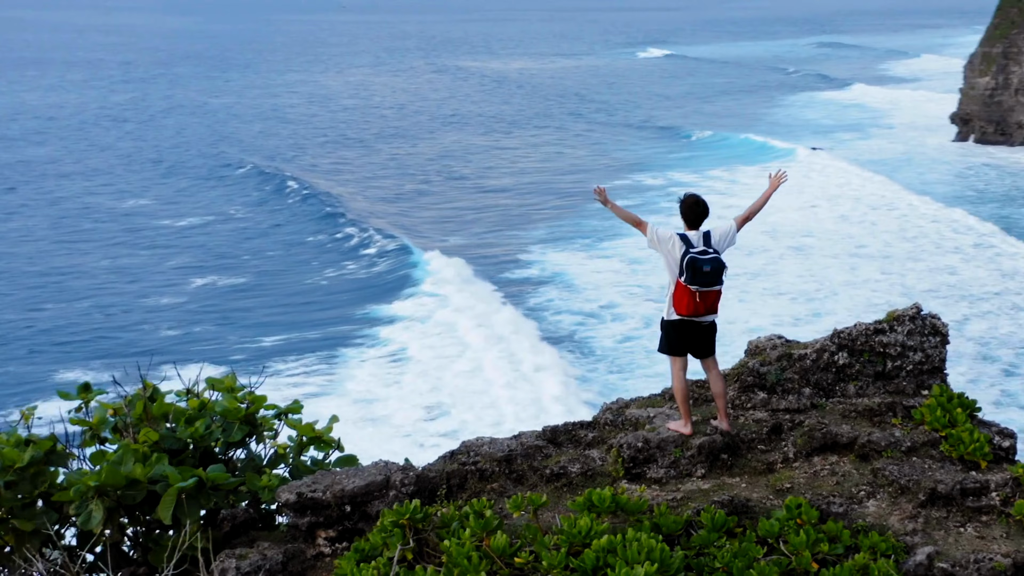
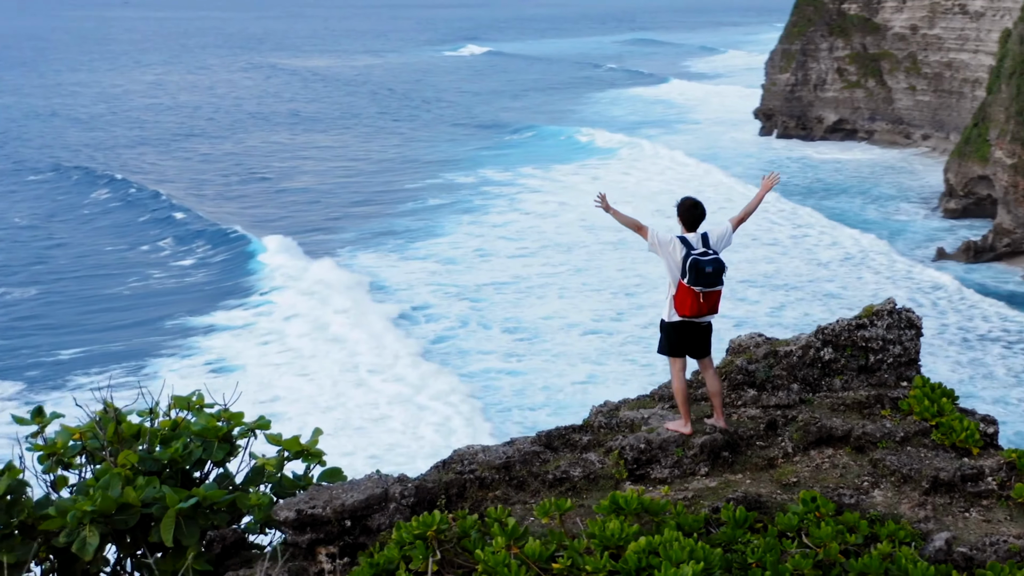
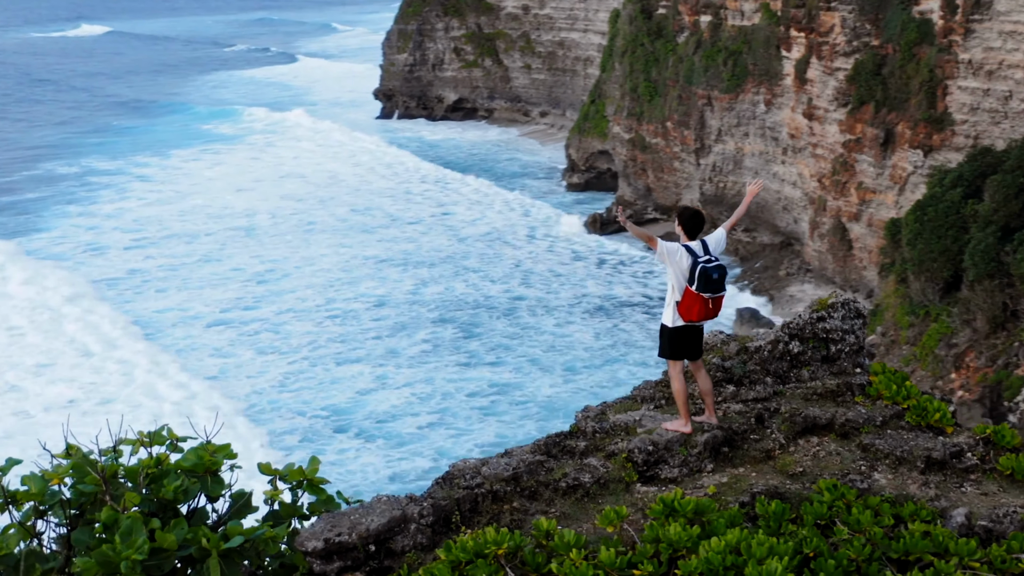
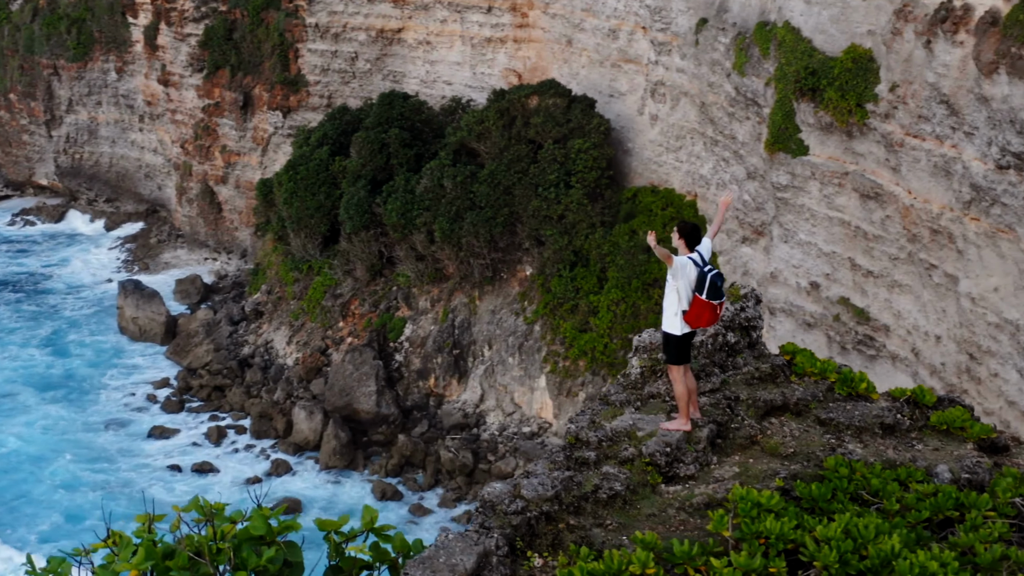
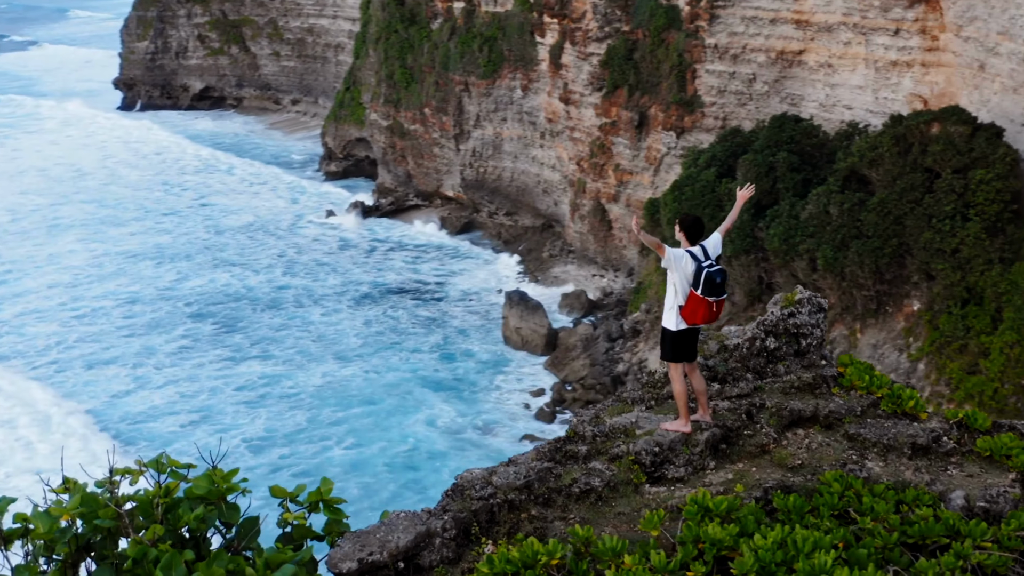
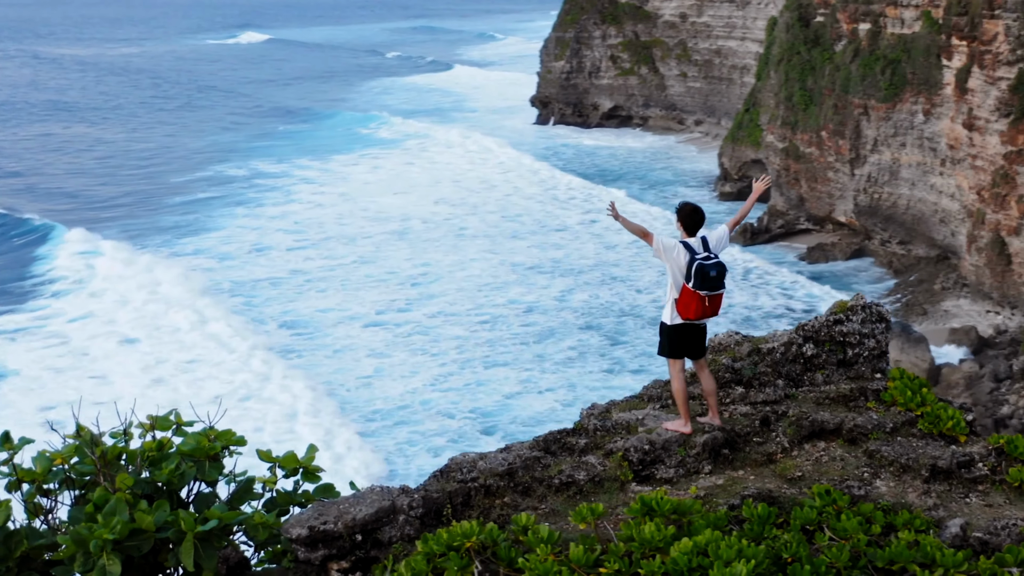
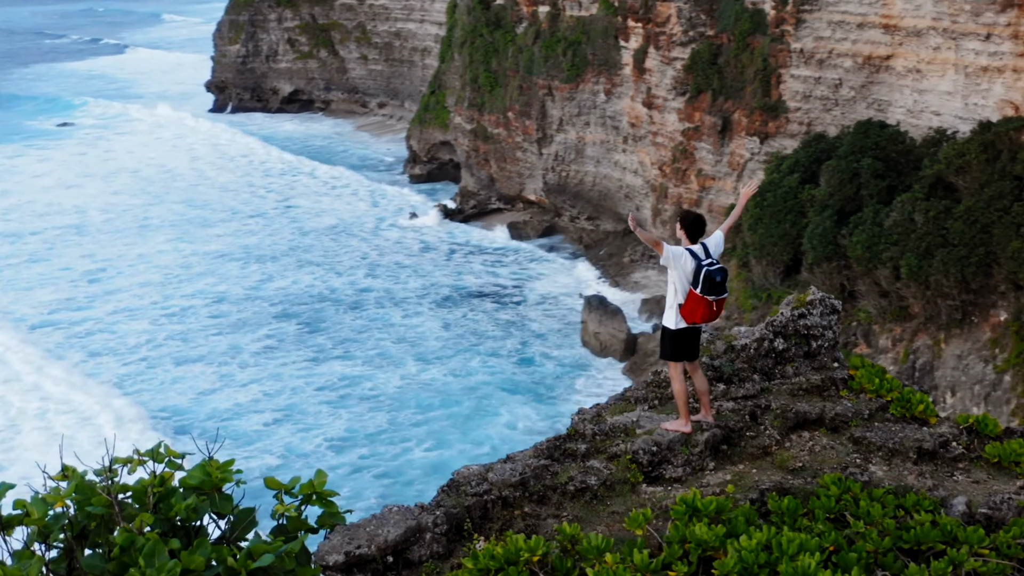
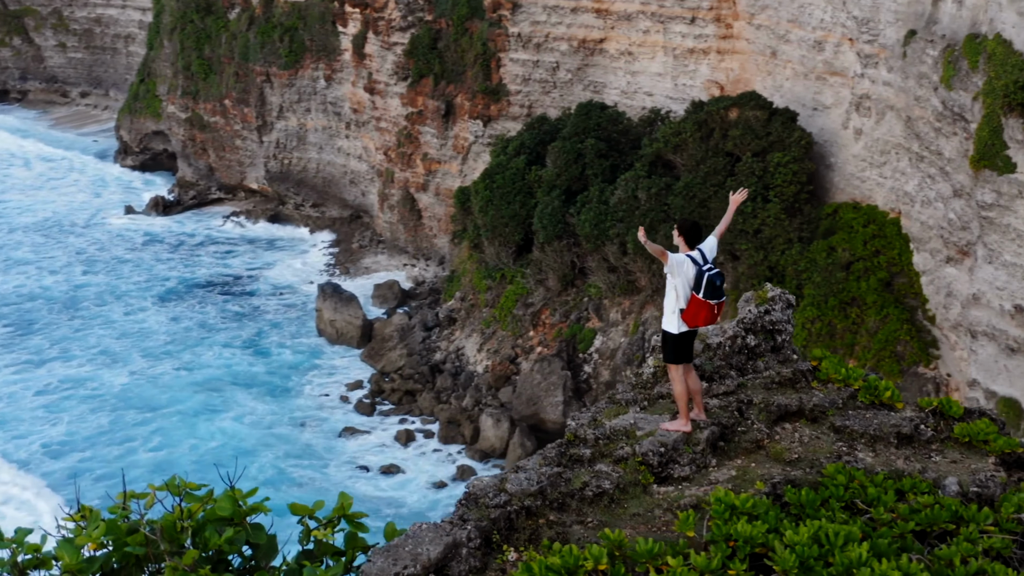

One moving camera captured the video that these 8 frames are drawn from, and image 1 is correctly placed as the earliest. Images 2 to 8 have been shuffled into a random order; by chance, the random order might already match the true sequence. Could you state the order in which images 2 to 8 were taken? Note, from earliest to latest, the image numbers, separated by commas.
2, 6, 3, 7, 5, 8, 4
